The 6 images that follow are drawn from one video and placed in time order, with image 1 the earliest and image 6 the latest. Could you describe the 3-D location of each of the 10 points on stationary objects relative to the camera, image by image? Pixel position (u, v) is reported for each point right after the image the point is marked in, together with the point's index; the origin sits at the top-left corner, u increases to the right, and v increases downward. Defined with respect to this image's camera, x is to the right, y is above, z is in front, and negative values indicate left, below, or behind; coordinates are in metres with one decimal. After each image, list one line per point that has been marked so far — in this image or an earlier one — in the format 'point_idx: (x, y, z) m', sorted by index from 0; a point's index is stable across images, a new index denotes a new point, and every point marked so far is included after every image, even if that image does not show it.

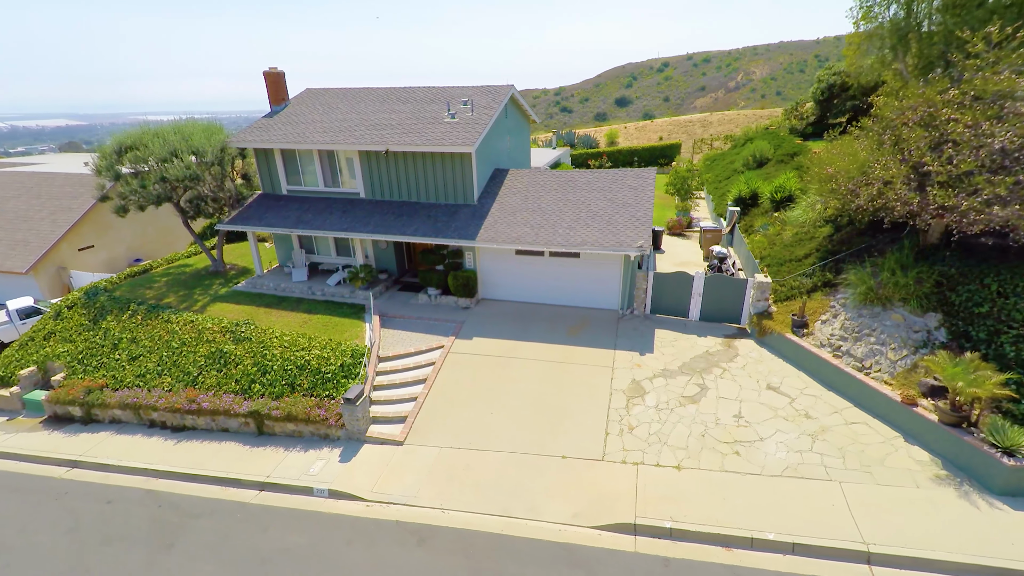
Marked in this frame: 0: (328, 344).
0: (-5.4, -1.7, +14.8) m
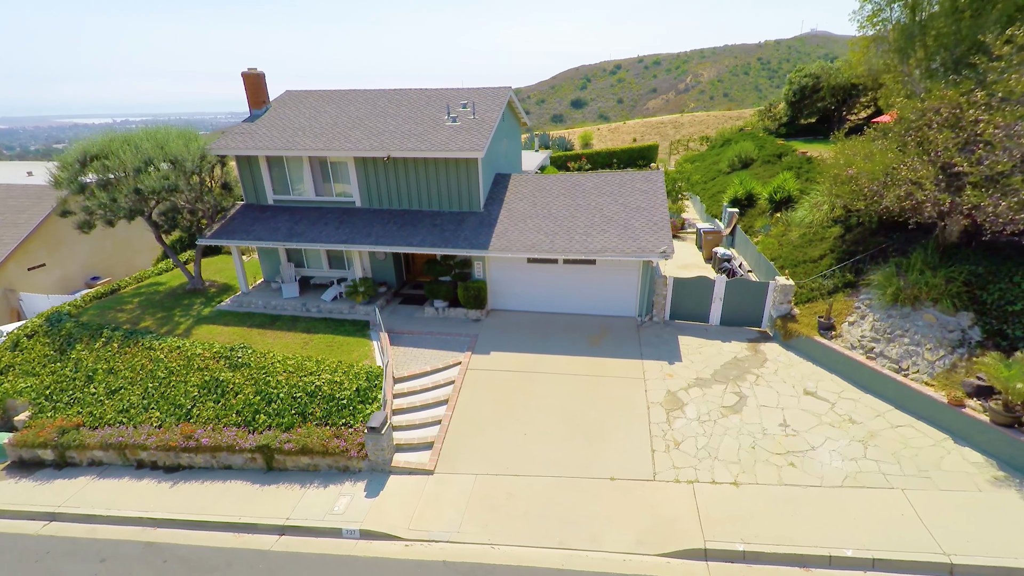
0: (-4.8, -2.2, +13.7) m
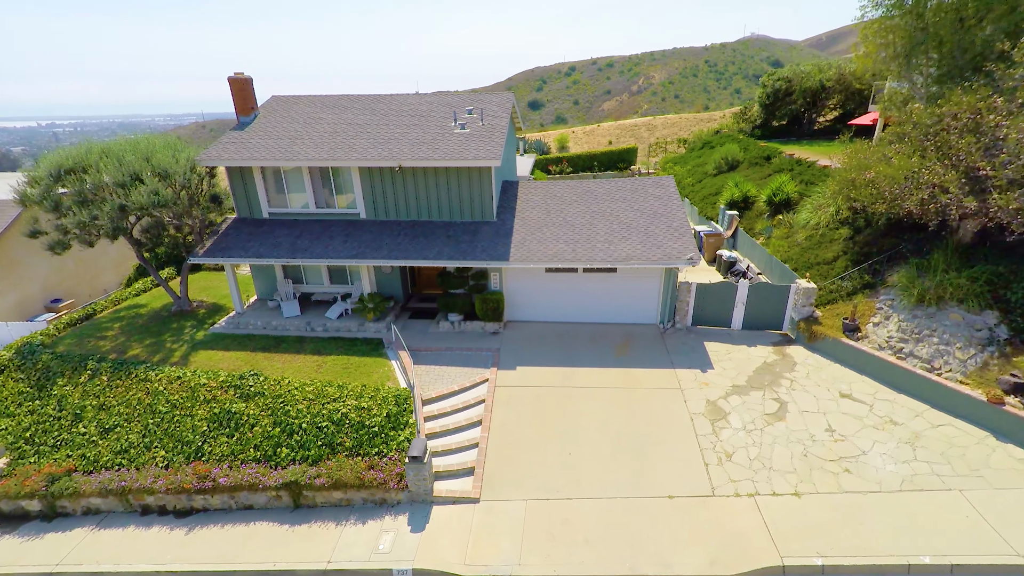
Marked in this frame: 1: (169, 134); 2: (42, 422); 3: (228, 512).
0: (-3.9, -2.7, +12.8) m
1: (-12.1, +5.5, +17.5) m
2: (-12.4, -3.5, +13.0) m
3: (-6.6, -5.2, +11.4) m
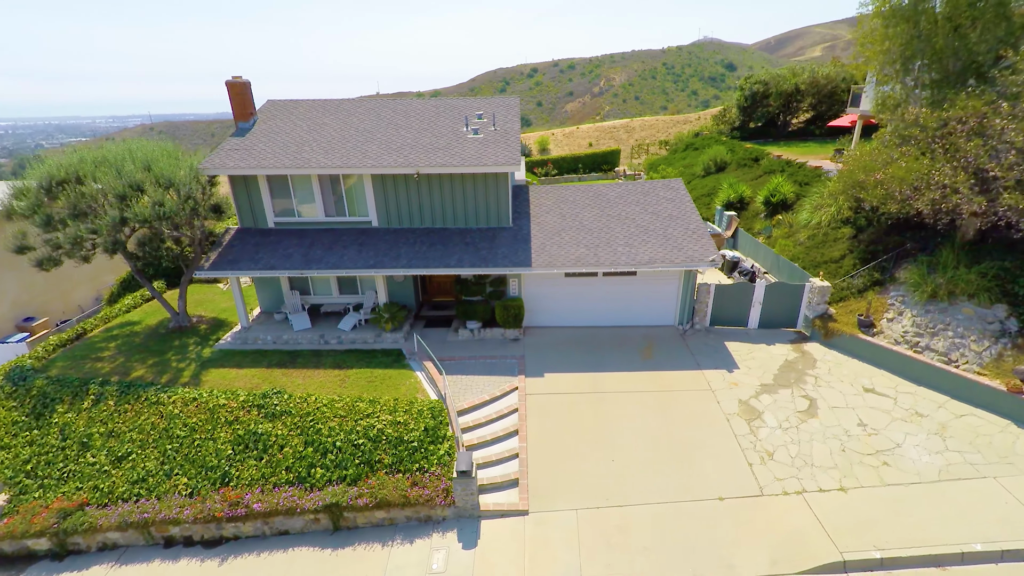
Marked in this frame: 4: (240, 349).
0: (-3.0, -3.0, +12.5) m
1: (-11.7, +4.9, +16.6) m
2: (-11.4, -4.0, +12.1) m
3: (-5.5, -5.5, +10.9) m
4: (-8.4, -1.9, +15.3) m
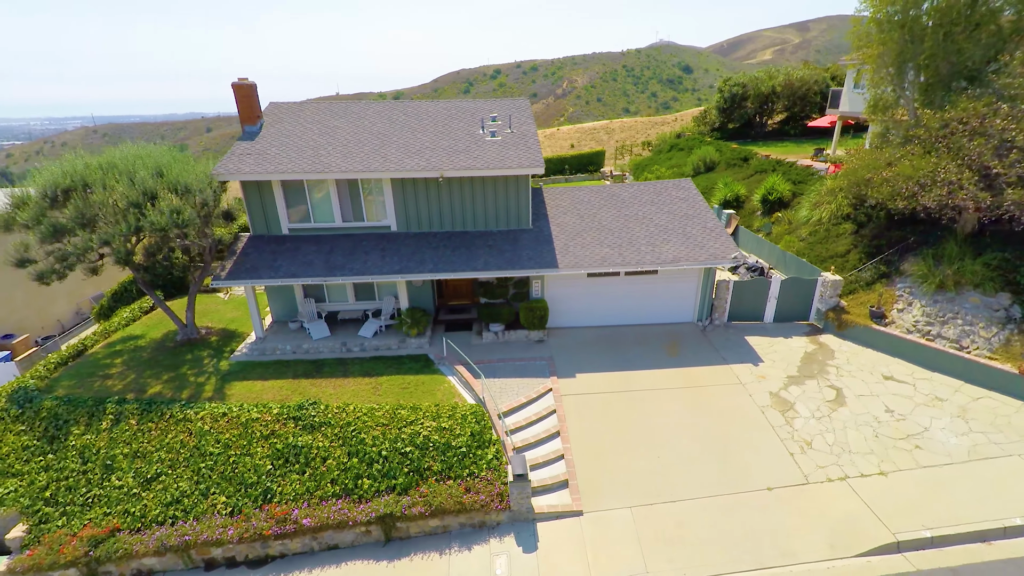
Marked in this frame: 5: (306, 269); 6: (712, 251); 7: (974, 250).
0: (-1.9, -3.1, +12.3) m
1: (-11.1, +4.6, +15.8) m
2: (-10.3, -4.4, +11.3) m
3: (-4.3, -5.7, +10.5) m
4: (-7.6, -2.2, +14.8) m
5: (-6.1, +0.6, +14.6) m
6: (+6.0, +1.1, +15.0) m
7: (+13.6, +1.1, +14.6) m
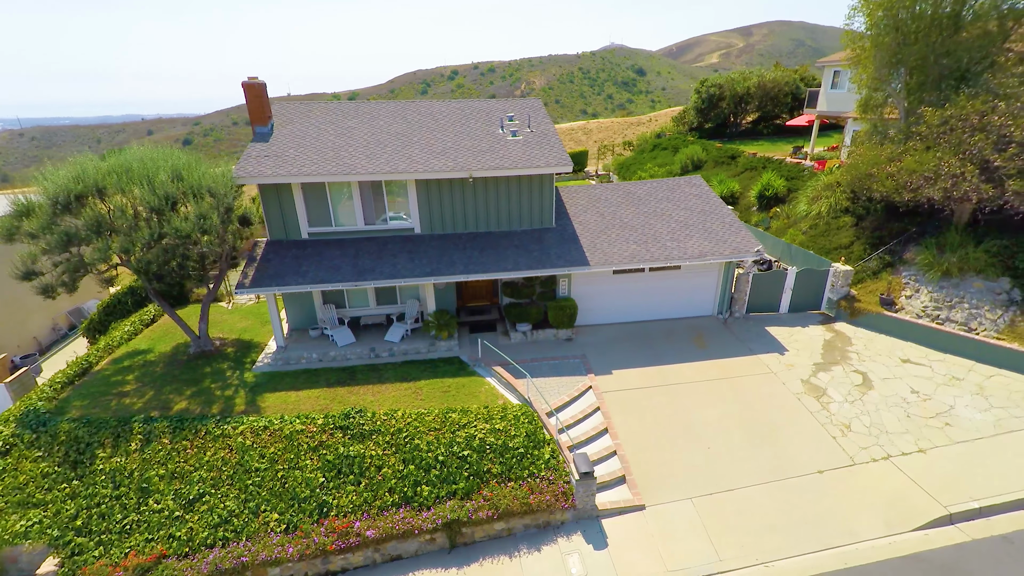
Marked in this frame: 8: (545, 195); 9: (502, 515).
0: (-0.7, -3.1, +12.1) m
1: (-10.4, +4.3, +15.0) m
2: (-8.9, -4.6, +10.5) m
3: (-2.8, -5.8, +10.2) m
4: (-6.5, -2.4, +14.2) m
5: (-5.1, +0.4, +14.1) m
6: (+6.9, +1.3, +15.4) m
7: (+14.5, +1.6, +15.6) m
8: (+1.0, +3.1, +16.0) m
9: (-0.2, -4.7, +10.3) m
